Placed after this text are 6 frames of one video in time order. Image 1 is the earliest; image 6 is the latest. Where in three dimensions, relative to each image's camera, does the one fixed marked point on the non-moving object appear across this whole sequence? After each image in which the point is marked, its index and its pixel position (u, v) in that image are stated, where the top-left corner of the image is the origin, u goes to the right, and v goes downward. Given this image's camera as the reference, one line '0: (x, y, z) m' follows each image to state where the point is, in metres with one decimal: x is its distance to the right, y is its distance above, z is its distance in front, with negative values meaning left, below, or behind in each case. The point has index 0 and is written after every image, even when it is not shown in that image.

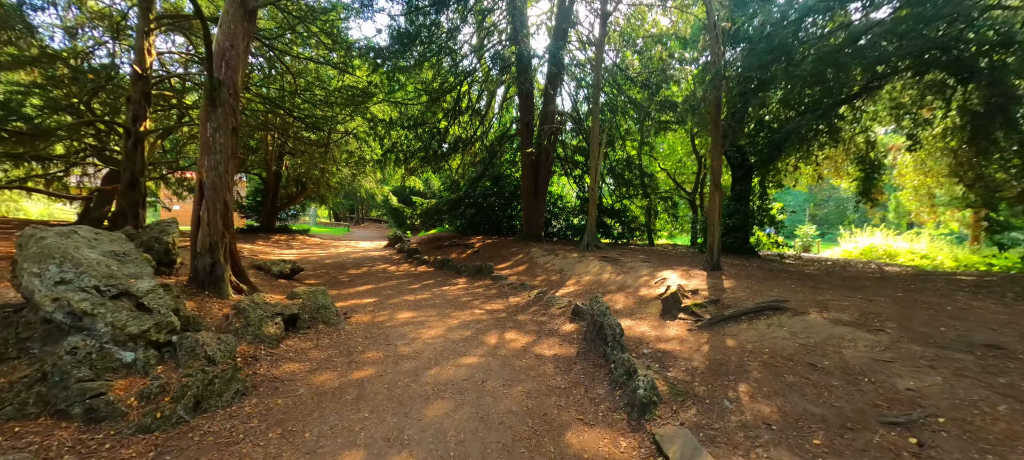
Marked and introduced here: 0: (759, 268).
0: (+4.7, -0.7, +7.7) m
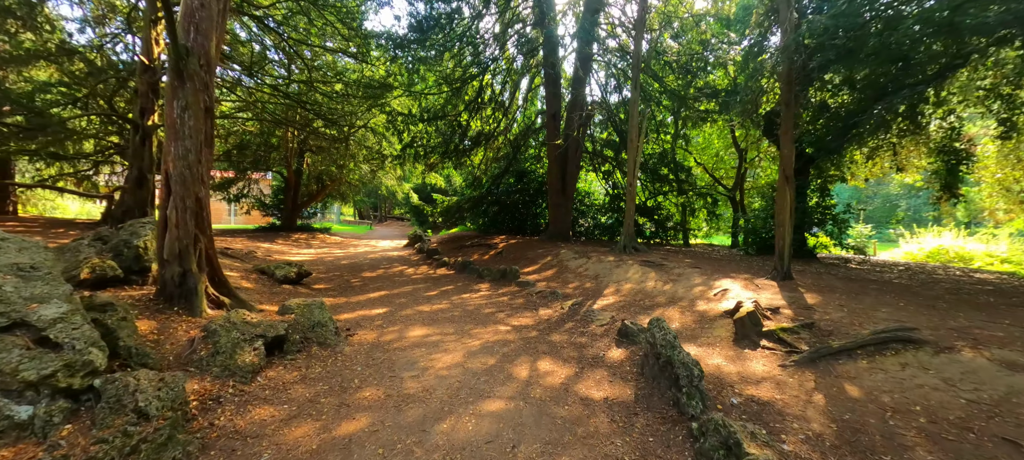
0: (+5.1, -0.7, +6.5) m
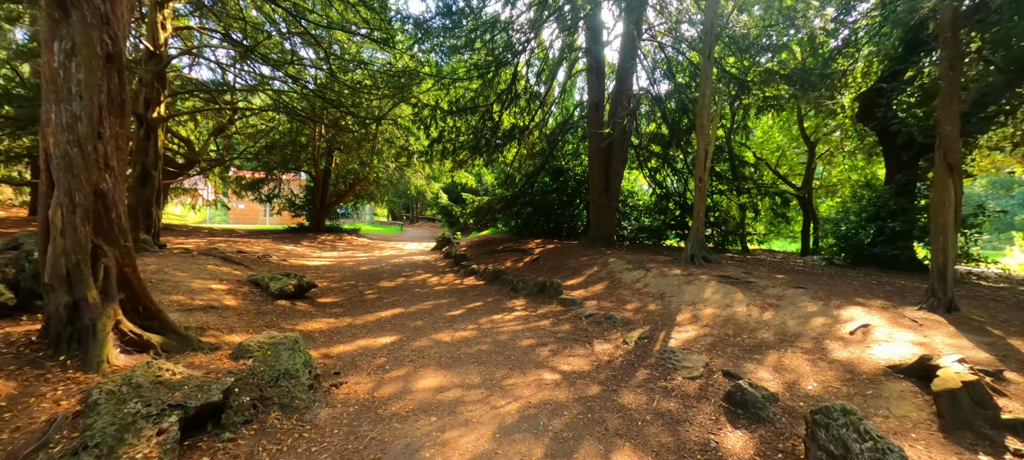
0: (+5.7, -0.9, +4.7) m
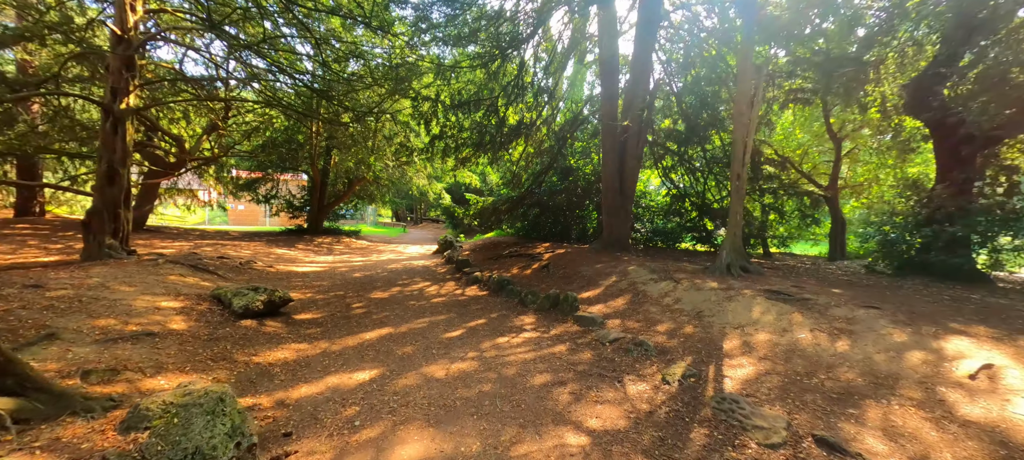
0: (+5.8, -0.9, +3.8) m
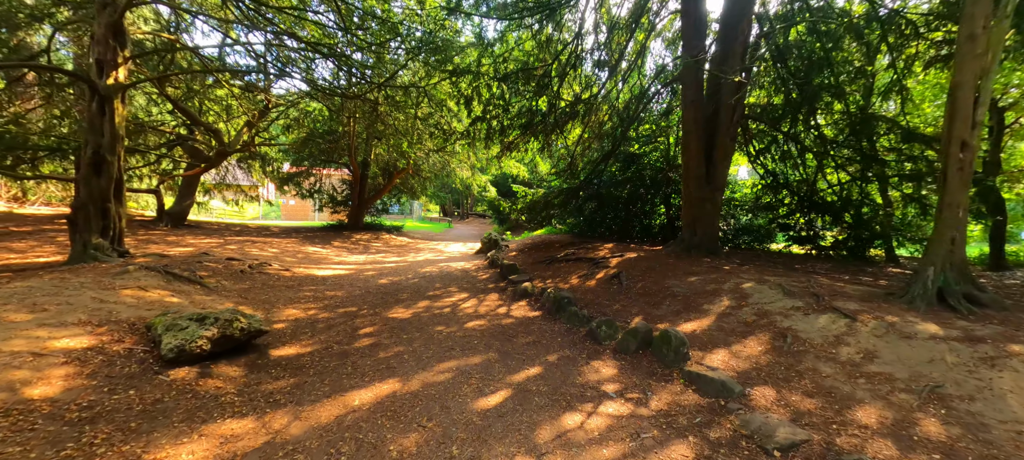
0: (+6.2, -1.0, +1.3) m
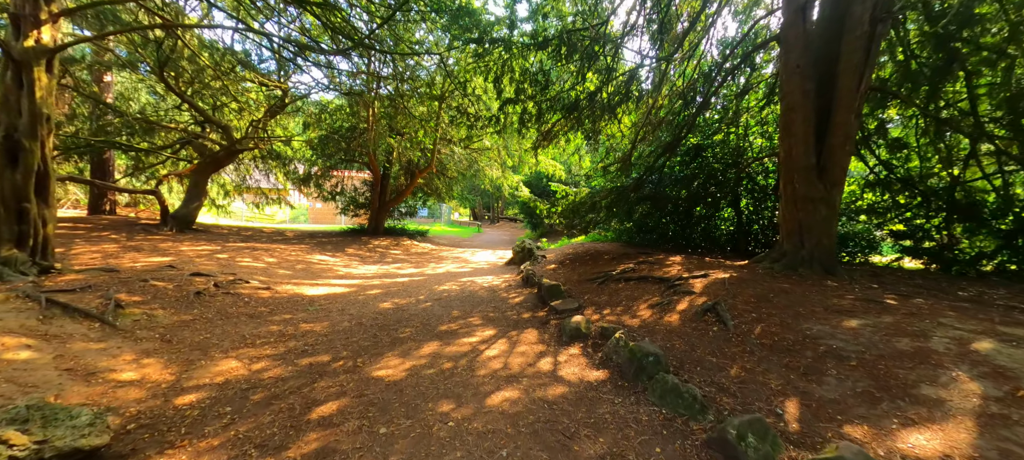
0: (+6.2, -1.1, -1.1) m
